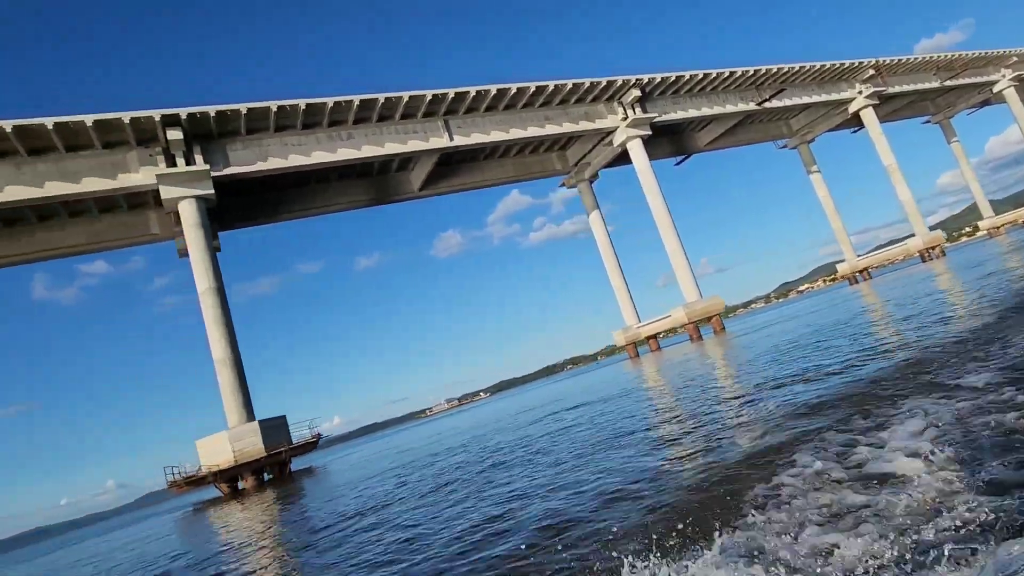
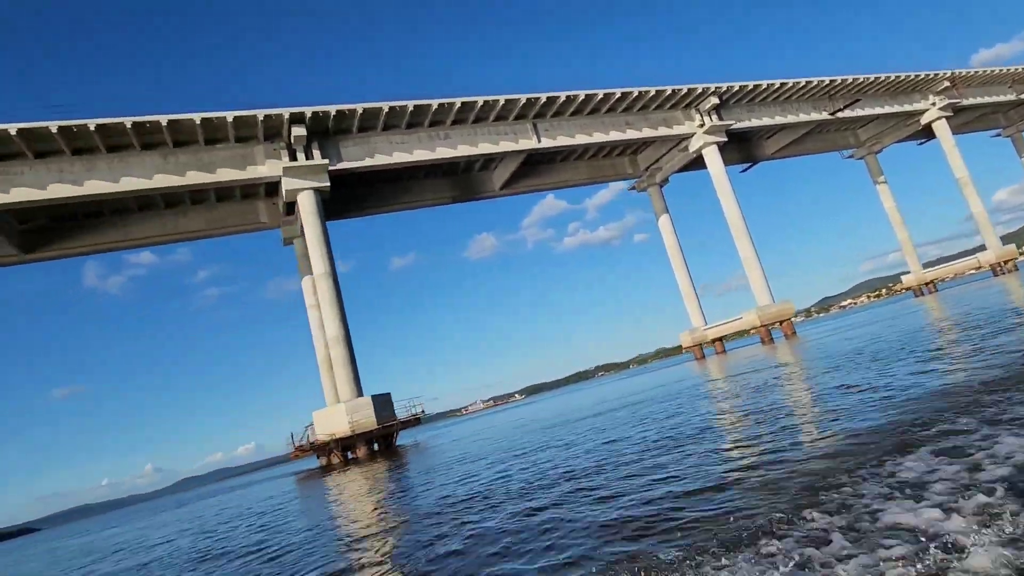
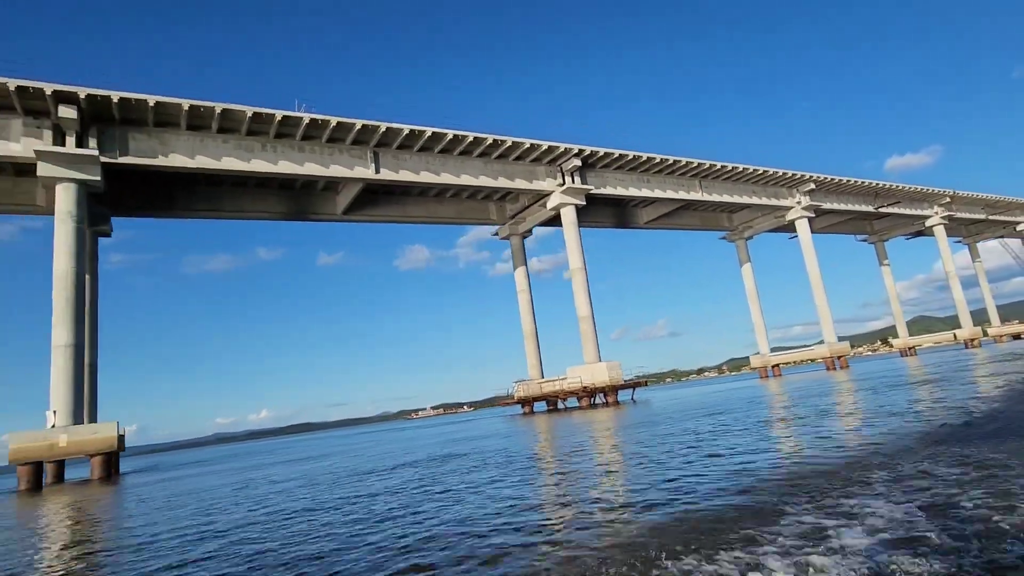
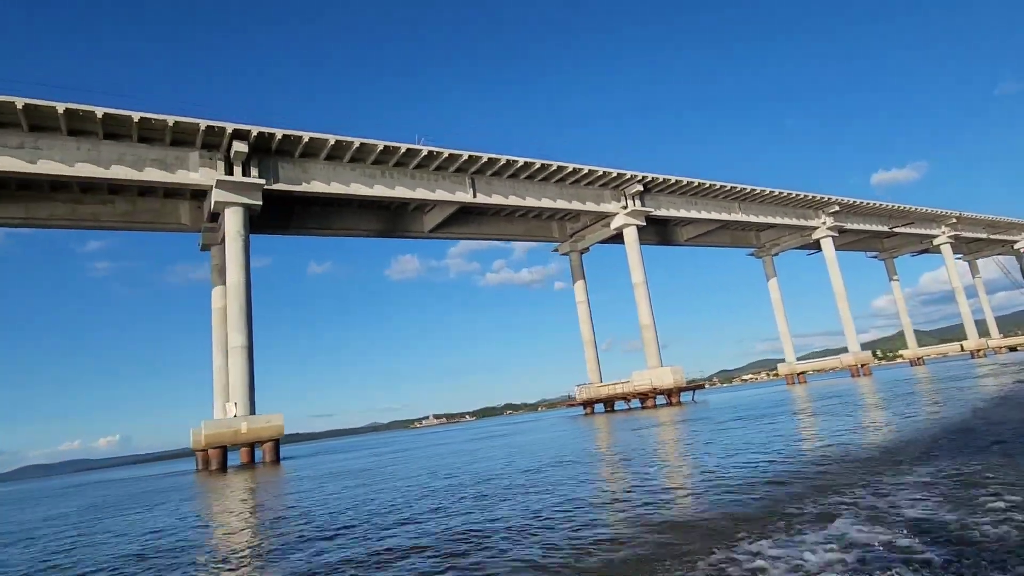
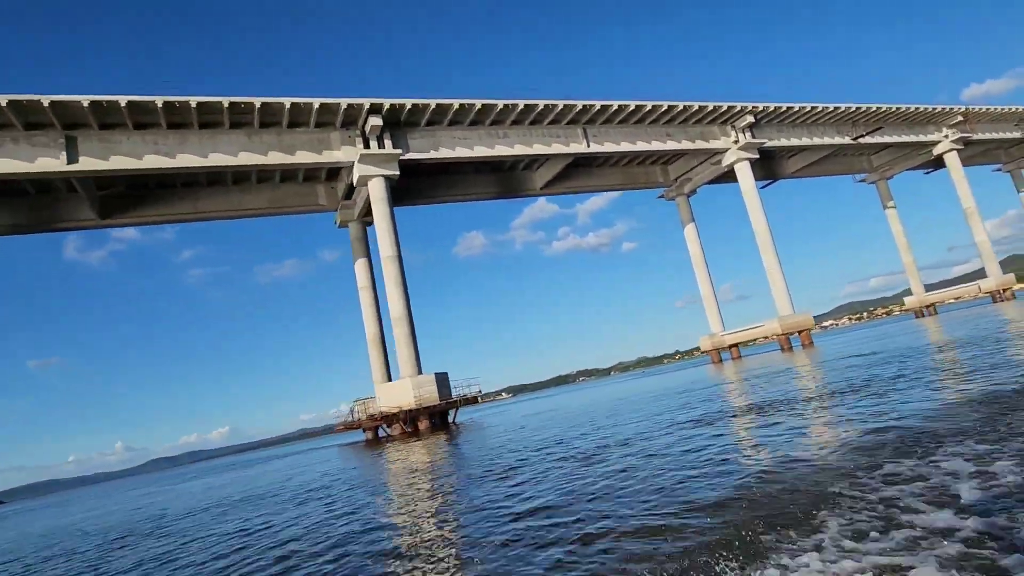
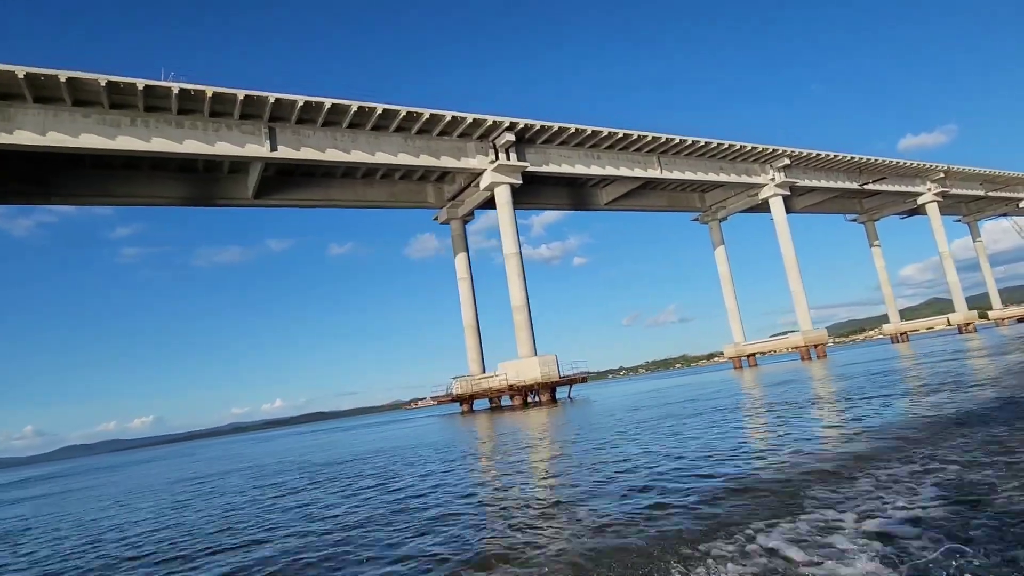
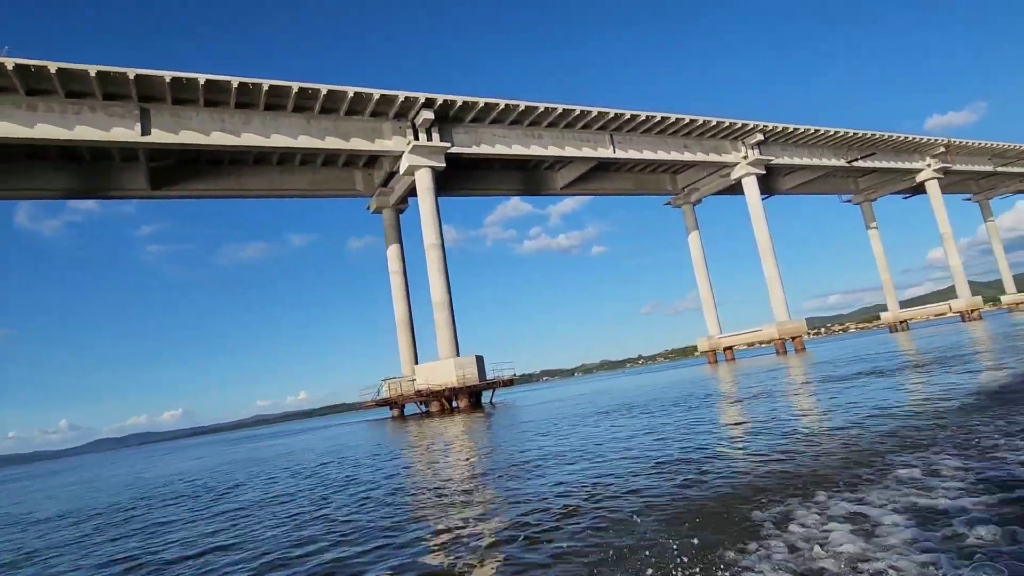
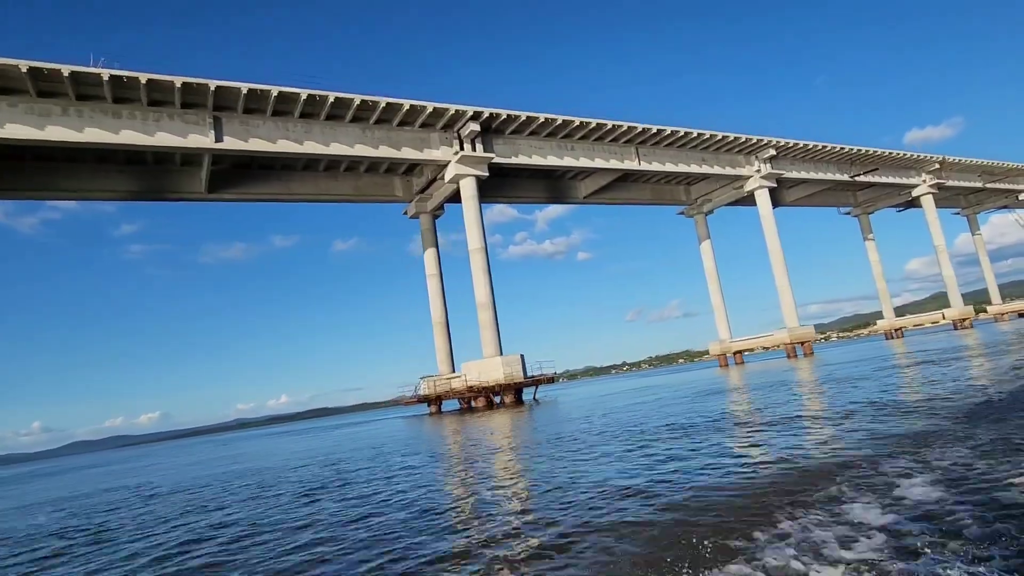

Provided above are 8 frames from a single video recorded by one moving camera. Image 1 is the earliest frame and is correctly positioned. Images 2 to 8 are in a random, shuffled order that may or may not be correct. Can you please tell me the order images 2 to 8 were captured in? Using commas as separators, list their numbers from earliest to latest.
2, 5, 7, 8, 6, 3, 4
